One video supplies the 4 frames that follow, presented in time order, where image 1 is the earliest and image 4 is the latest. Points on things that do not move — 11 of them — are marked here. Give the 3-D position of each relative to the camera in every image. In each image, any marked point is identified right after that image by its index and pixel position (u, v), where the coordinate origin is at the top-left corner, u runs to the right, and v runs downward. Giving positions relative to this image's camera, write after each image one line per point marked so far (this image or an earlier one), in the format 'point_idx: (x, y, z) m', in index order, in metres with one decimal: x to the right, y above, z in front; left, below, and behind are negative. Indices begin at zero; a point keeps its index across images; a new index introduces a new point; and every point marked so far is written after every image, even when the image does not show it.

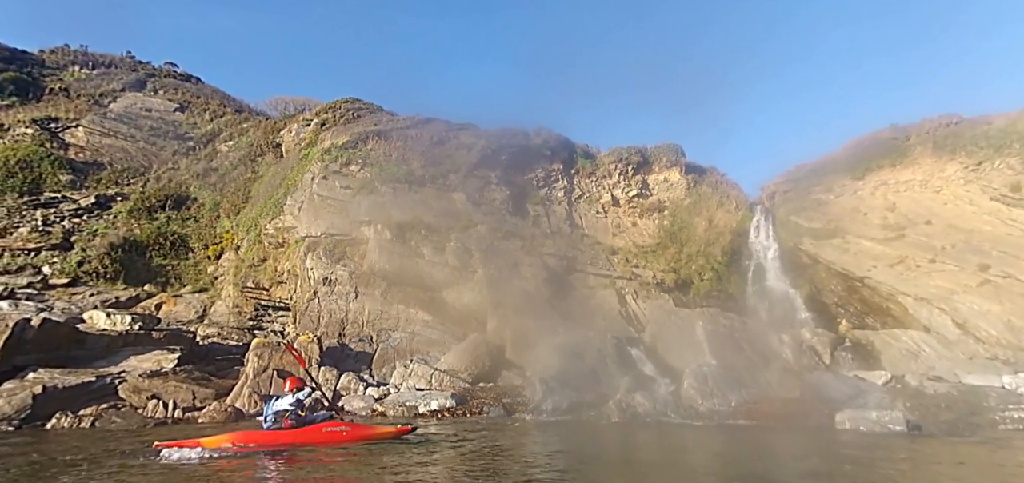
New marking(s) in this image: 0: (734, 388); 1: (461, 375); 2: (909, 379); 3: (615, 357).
0: (+6.5, -4.1, +16.4) m
1: (-1.4, -3.9, +16.4) m
2: (+11.1, -3.7, +15.7) m
3: (+3.3, -3.7, +17.7) m
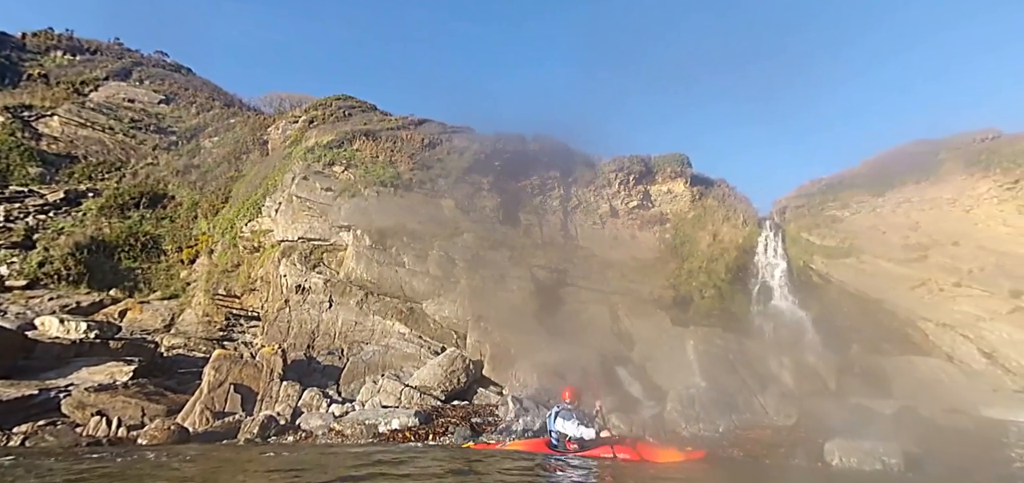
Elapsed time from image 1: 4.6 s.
0: (+5.7, -4.6, +15.0) m
1: (-2.2, -4.2, +15.3) m
2: (+10.3, -4.3, +14.1) m
3: (+2.6, -4.1, +16.4) m
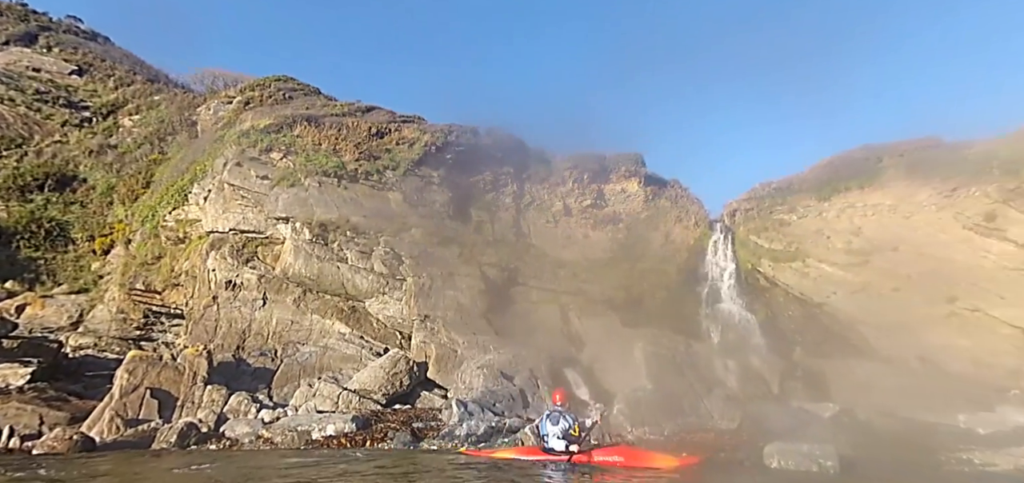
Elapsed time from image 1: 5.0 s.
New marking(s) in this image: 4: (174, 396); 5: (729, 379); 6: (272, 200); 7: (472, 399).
0: (+4.2, -4.7, +14.7) m
1: (-3.6, -4.1, +14.4) m
2: (+8.9, -4.4, +14.3) m
3: (+1.1, -4.0, +15.9) m
4: (-8.5, -3.9, +13.8) m
5: (+6.7, -4.2, +16.8) m
6: (-8.4, +1.5, +19.3) m
7: (-1.1, -4.1, +14.4) m
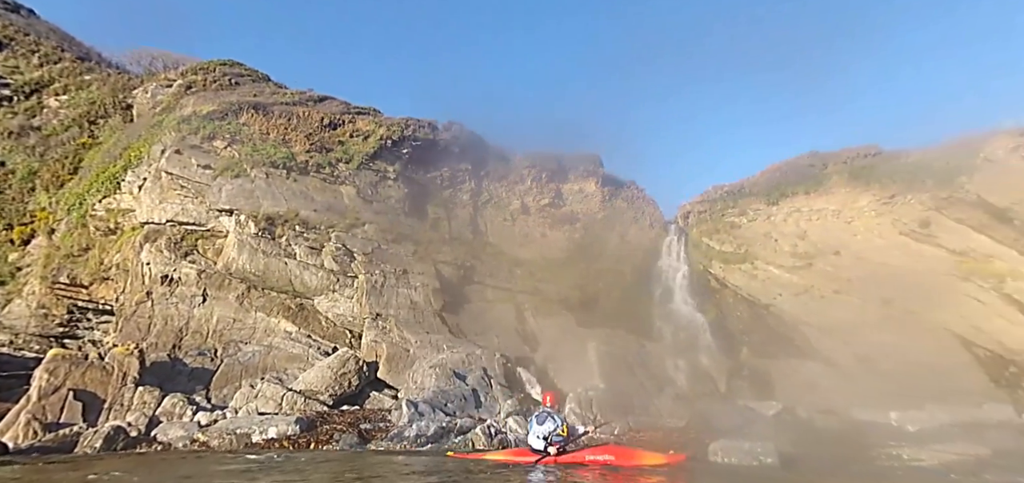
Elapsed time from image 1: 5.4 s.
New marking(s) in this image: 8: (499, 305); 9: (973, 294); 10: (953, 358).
0: (+2.9, -4.7, +14.8) m
1: (-4.9, -3.9, +13.9) m
2: (+7.7, -4.5, +14.7) m
3: (-0.3, -4.0, +15.7) m
4: (-9.7, -3.7, +13.0) m
5: (+5.2, -4.3, +17.0) m
6: (-9.9, +1.7, +18.4) m
7: (-2.3, -4.1, +14.1) m
8: (-0.5, -2.3, +19.4) m
9: (+13.2, -1.5, +15.9) m
10: (+11.8, -3.0, +15.0) m
